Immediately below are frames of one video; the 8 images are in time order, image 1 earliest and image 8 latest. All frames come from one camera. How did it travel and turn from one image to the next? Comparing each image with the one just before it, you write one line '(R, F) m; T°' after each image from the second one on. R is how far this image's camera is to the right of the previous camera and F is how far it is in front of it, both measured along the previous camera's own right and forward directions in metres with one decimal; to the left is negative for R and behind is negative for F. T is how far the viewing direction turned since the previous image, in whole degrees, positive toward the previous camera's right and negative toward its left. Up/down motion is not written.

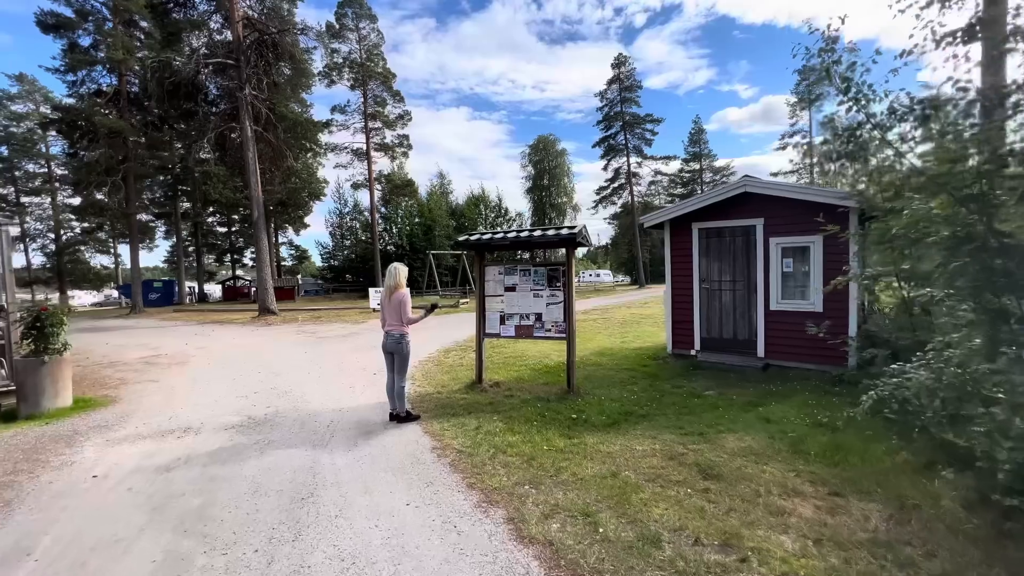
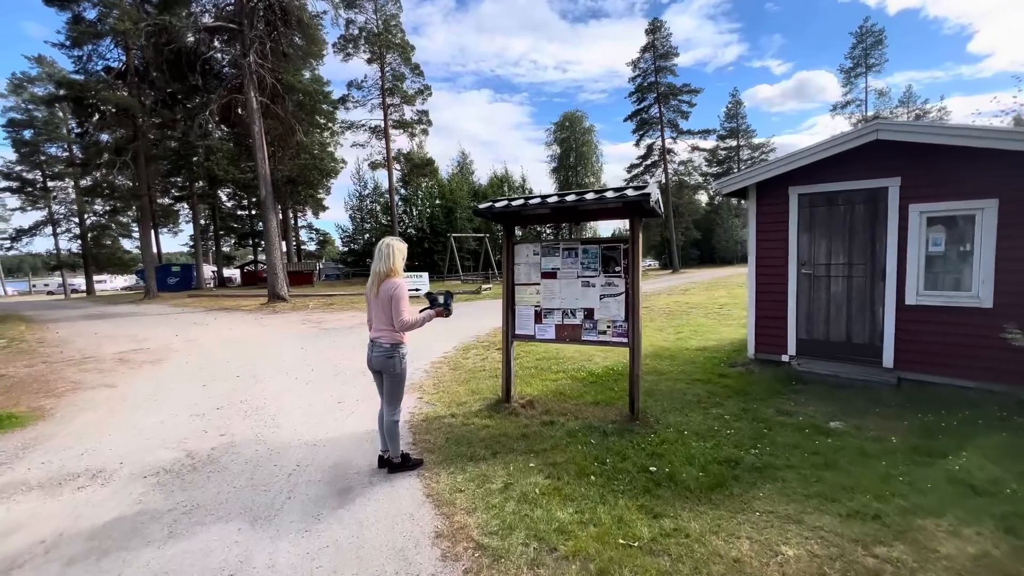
(-0.2, +1.9) m; -3°
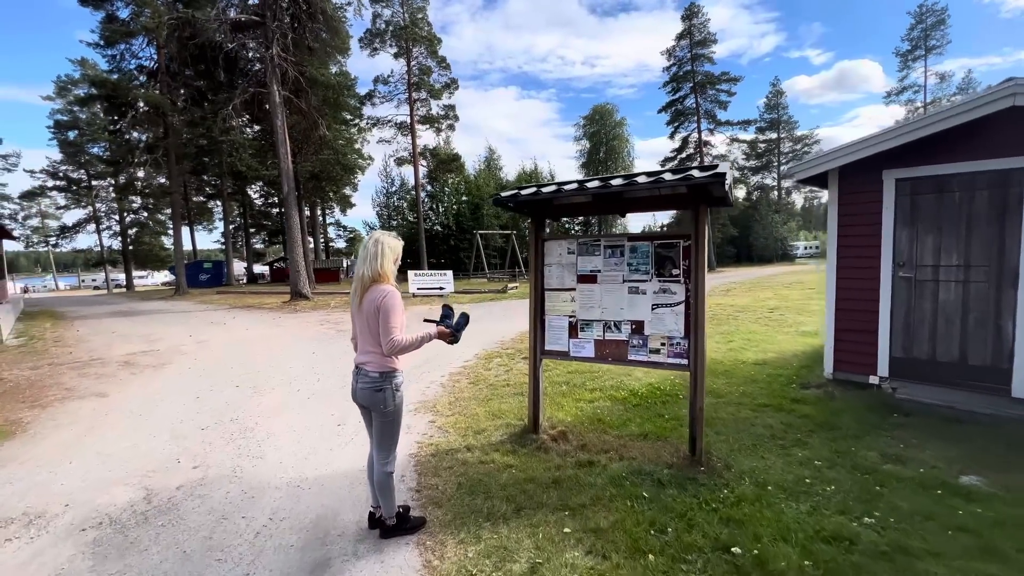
(0.0, +1.0) m; -3°
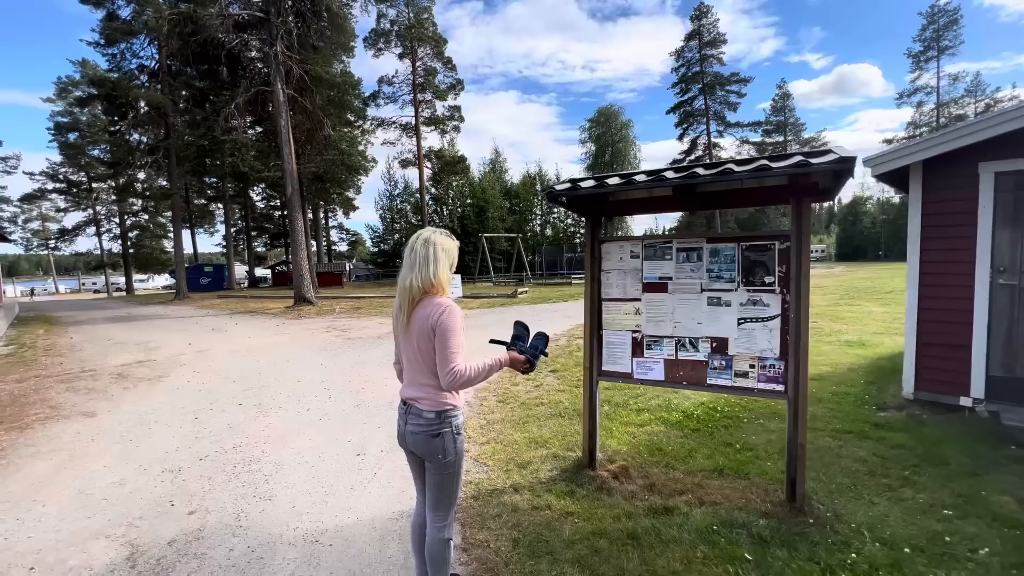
(-0.4, +0.7) m; 0°
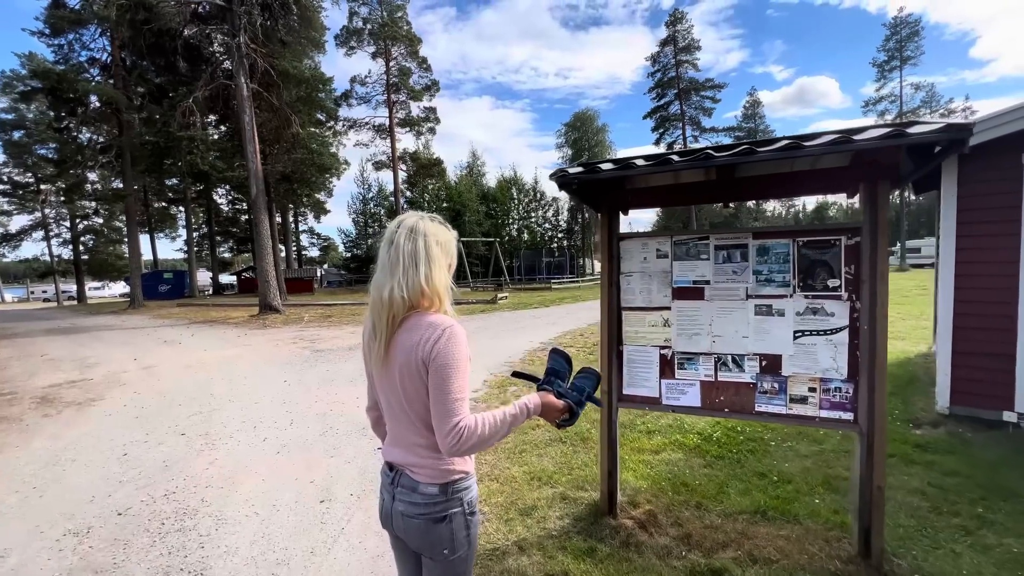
(-0.2, +0.7) m; +3°
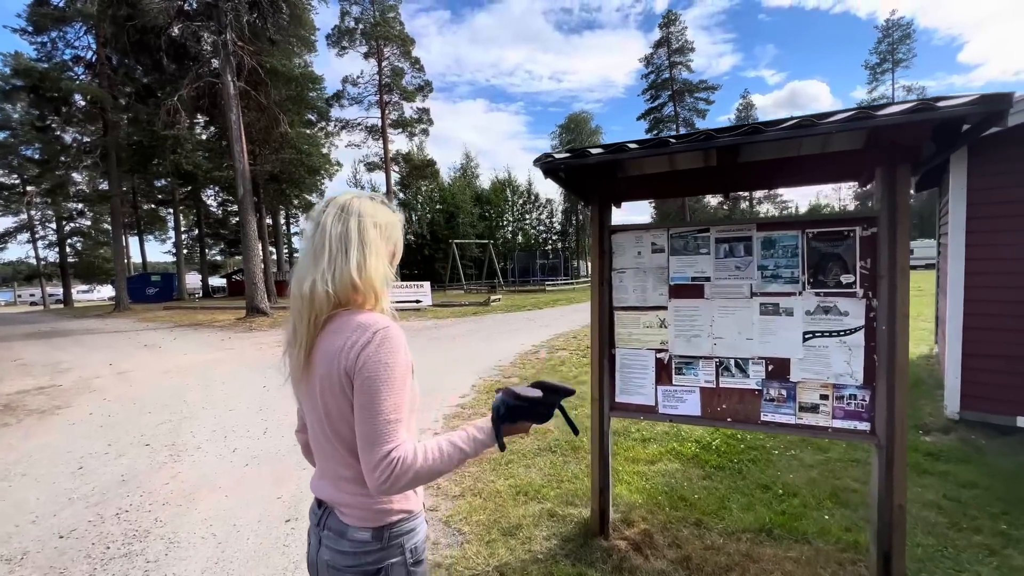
(+0.1, +0.3) m; +1°
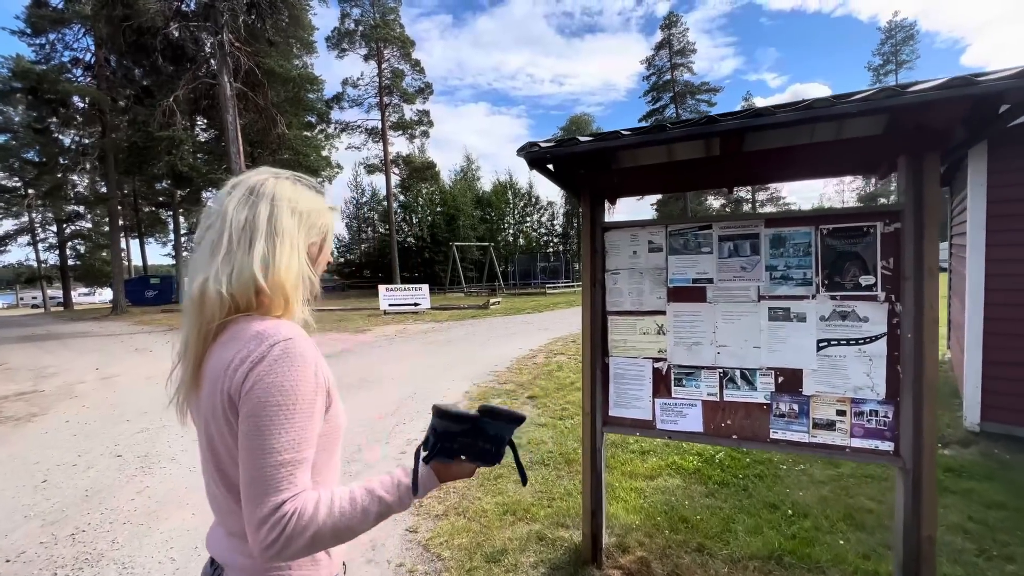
(+0.1, +0.3) m; 0°
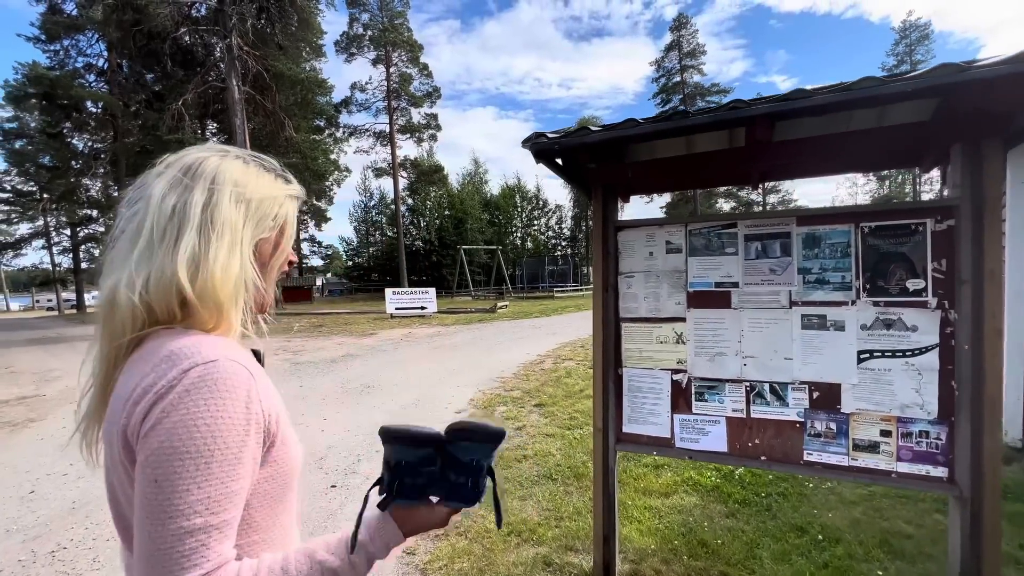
(0.0, +0.2) m; -1°
